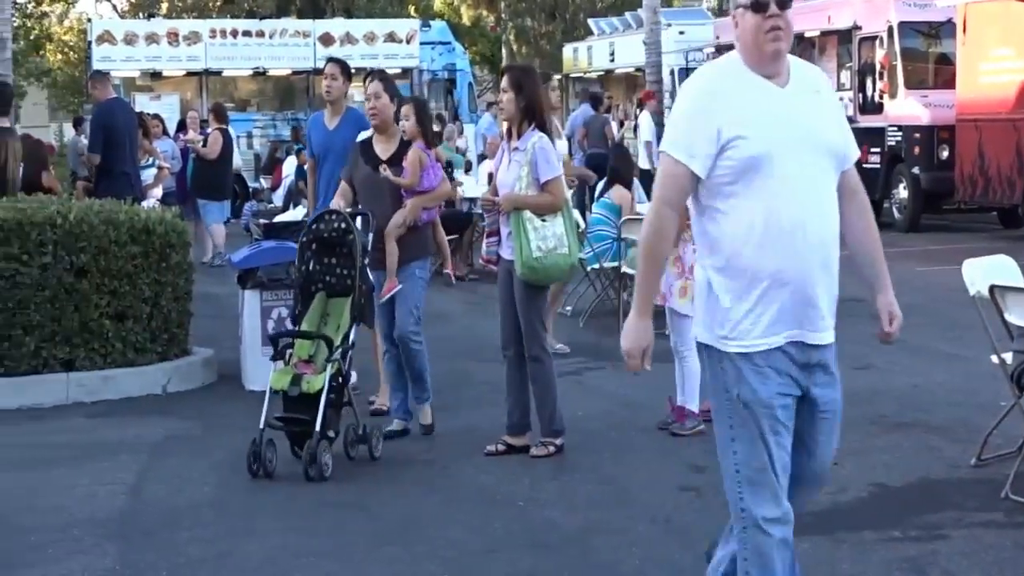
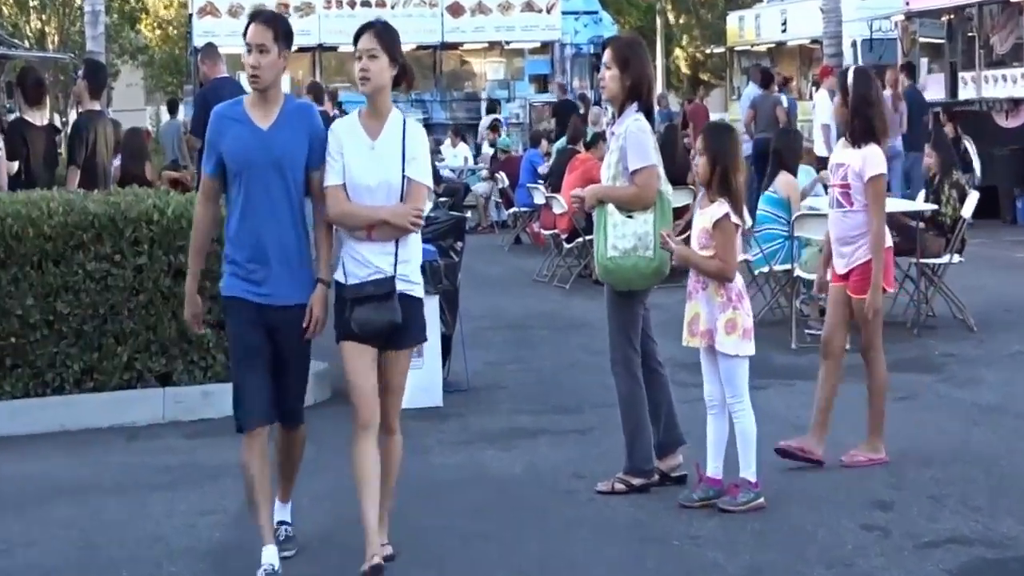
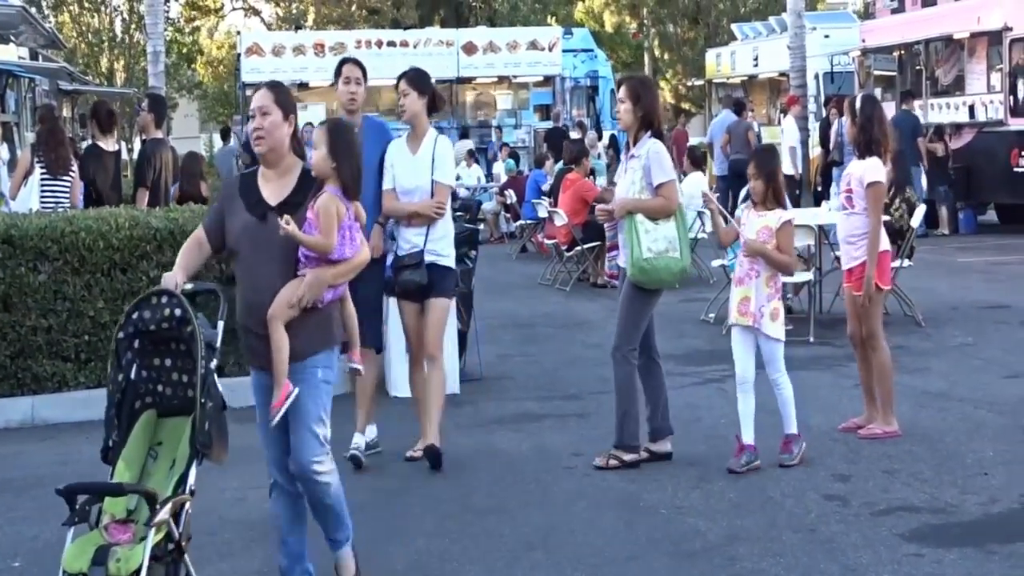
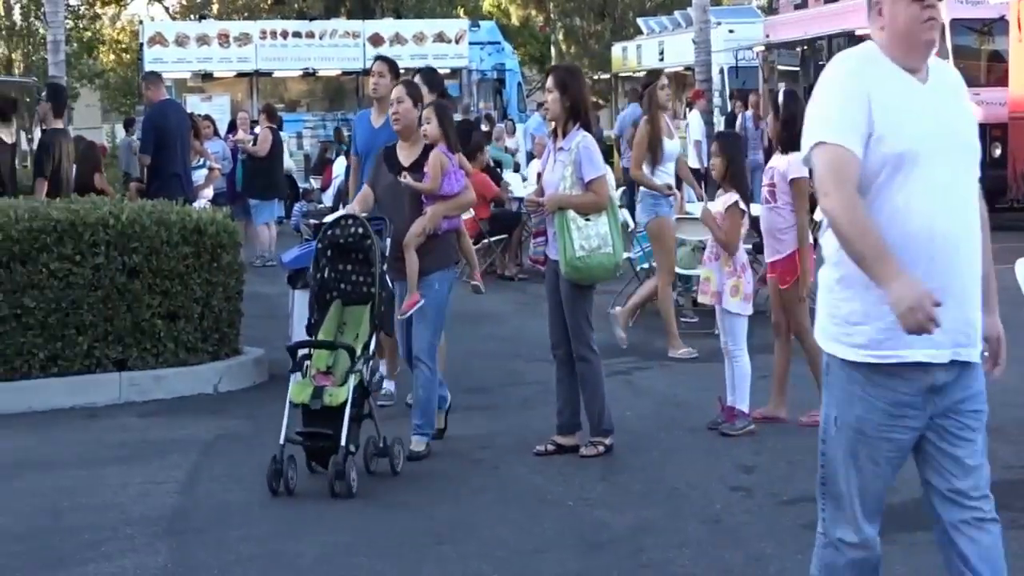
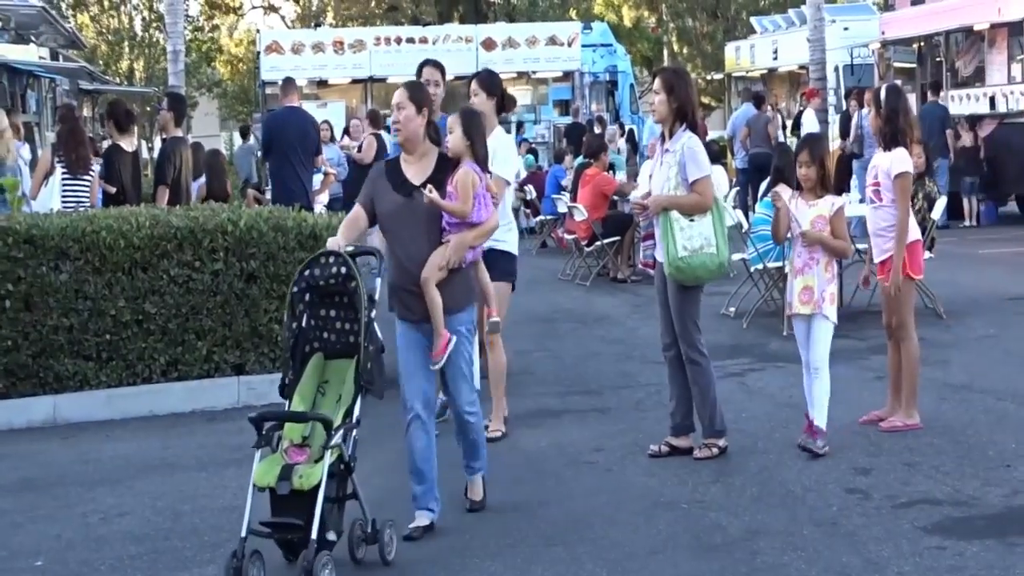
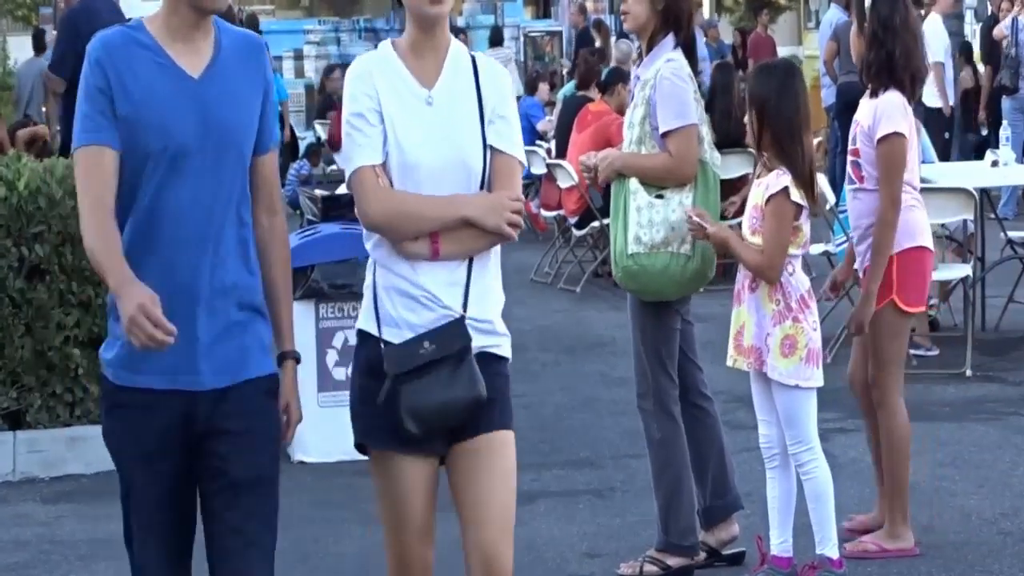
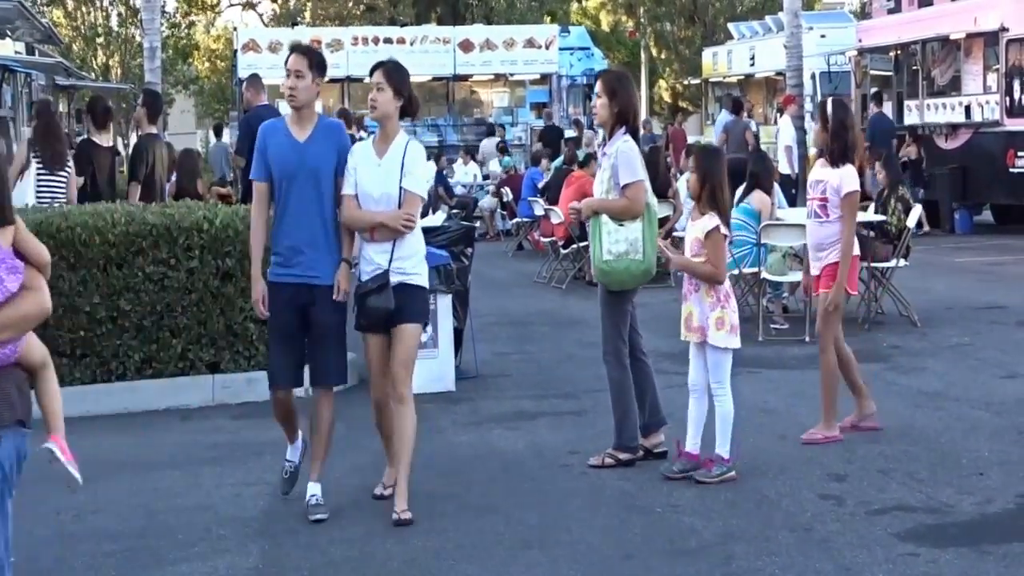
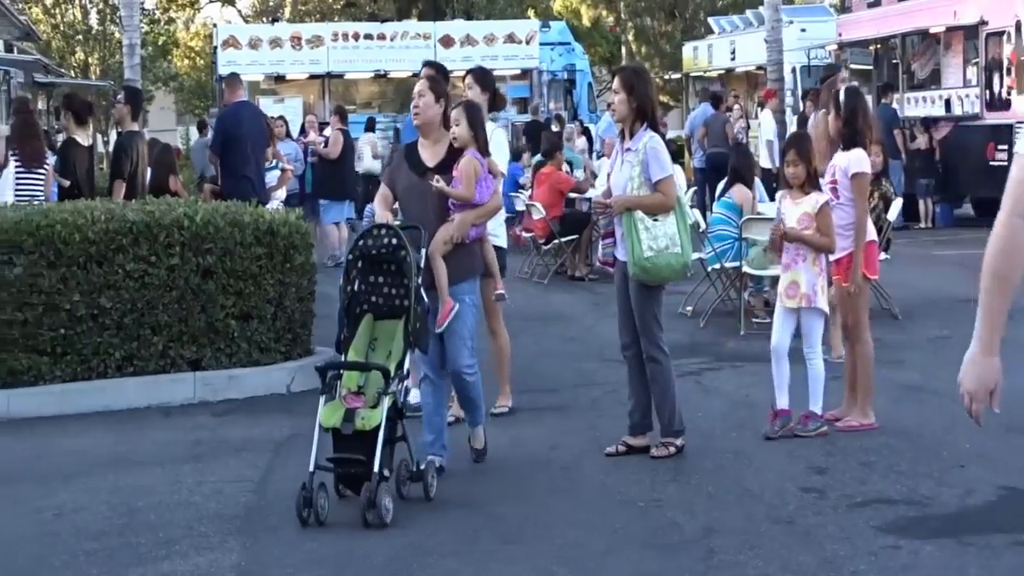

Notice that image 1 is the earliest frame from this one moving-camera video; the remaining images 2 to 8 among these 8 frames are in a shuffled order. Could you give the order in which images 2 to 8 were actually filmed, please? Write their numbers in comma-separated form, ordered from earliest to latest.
4, 8, 5, 3, 7, 2, 6
